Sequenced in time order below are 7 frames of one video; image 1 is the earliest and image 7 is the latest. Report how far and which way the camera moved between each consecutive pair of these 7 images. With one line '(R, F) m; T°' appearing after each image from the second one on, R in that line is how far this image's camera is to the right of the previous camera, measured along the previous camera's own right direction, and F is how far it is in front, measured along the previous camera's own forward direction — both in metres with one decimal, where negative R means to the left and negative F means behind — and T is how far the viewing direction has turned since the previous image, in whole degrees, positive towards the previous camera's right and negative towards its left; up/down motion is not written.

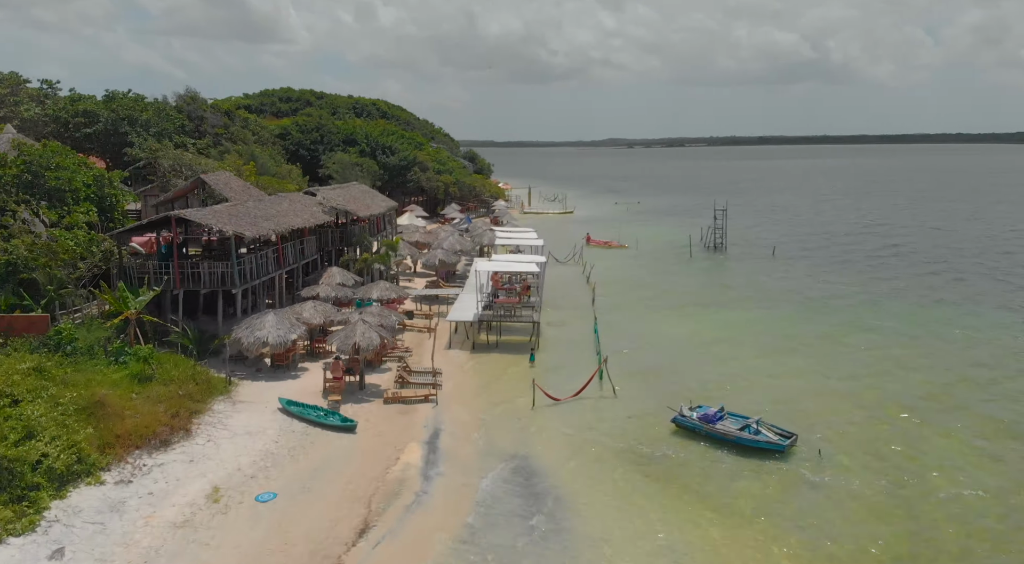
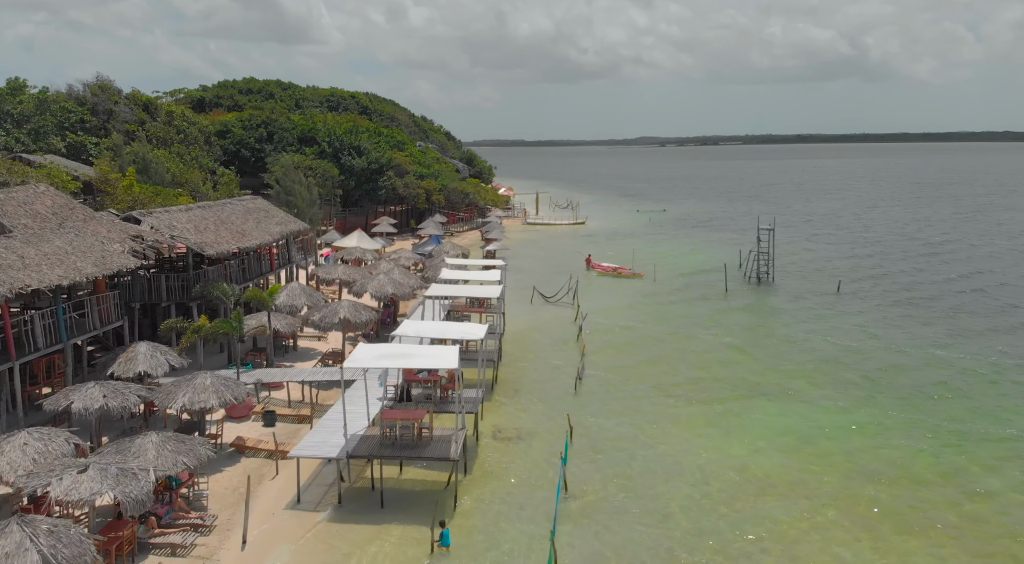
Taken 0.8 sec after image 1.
(+3.0, +13.3) m; -2°
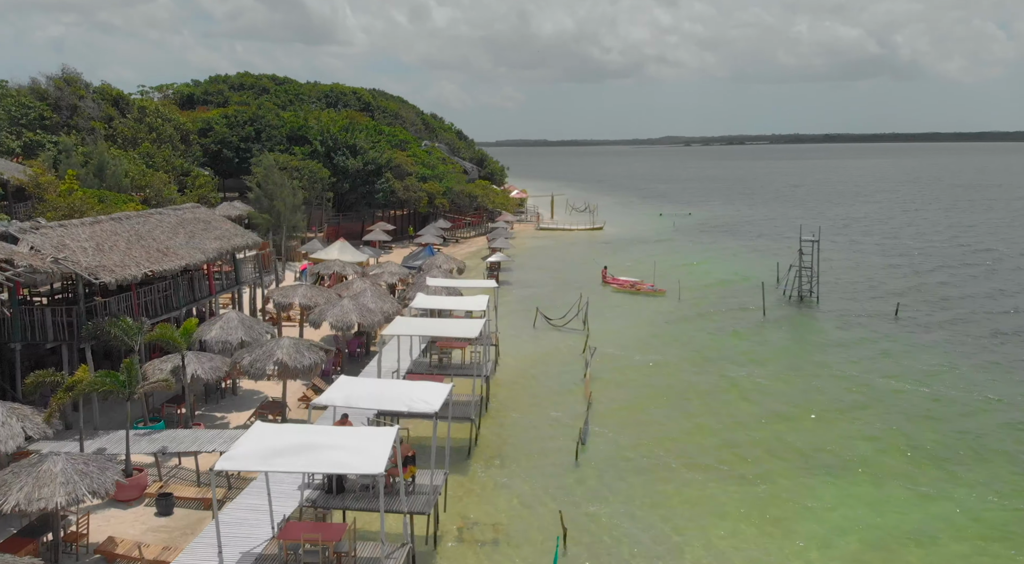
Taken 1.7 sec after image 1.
(+1.0, +5.4) m; -2°
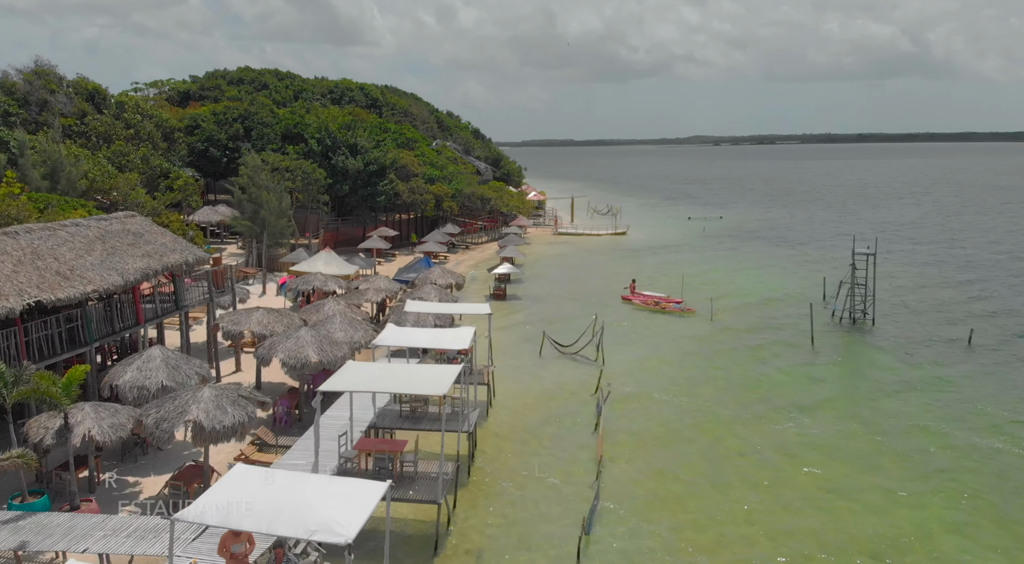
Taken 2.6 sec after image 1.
(+0.8, +4.6) m; -2°
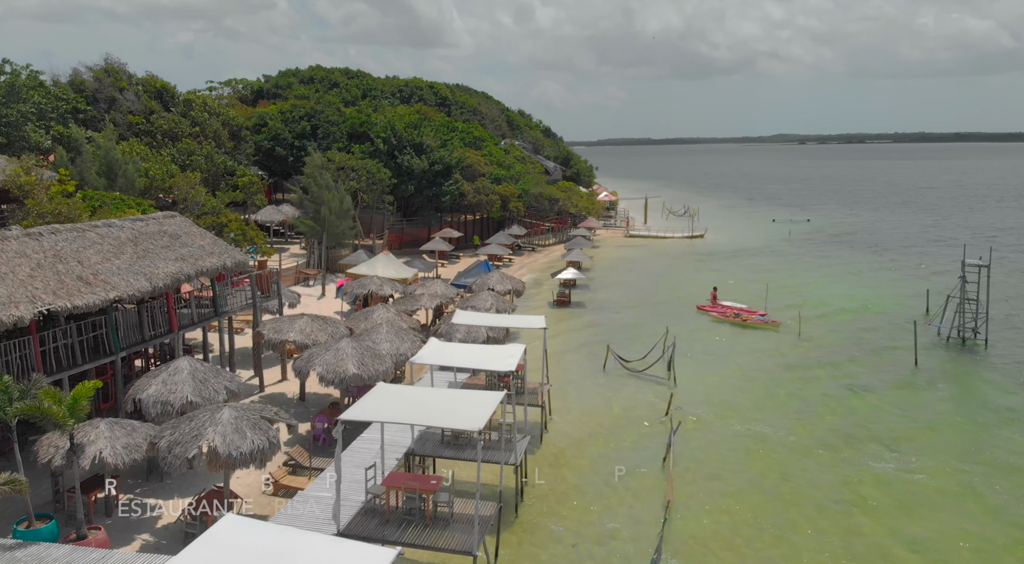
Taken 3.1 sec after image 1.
(+0.3, +2.1) m; -6°
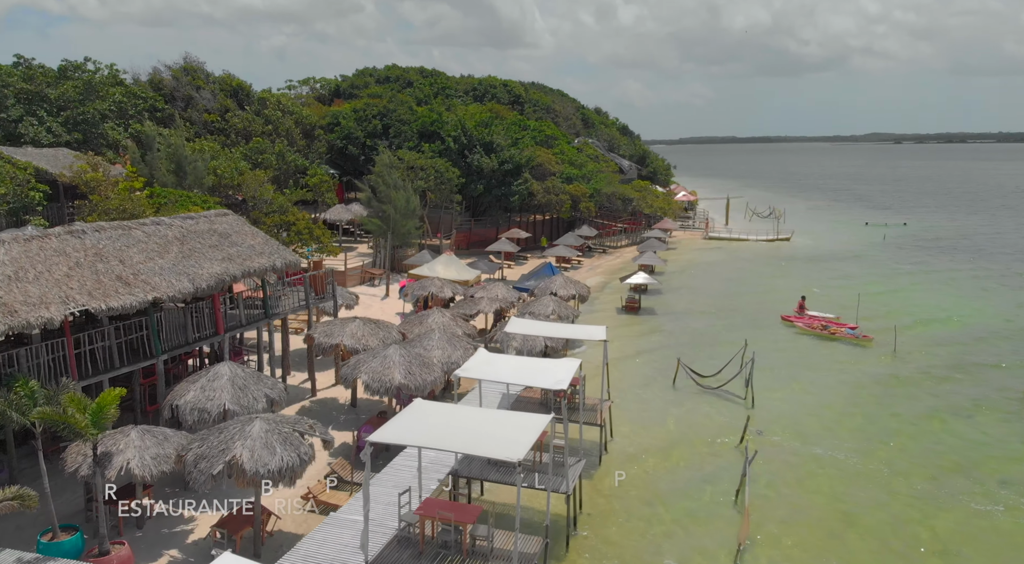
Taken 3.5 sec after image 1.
(+0.4, +1.4) m; -6°
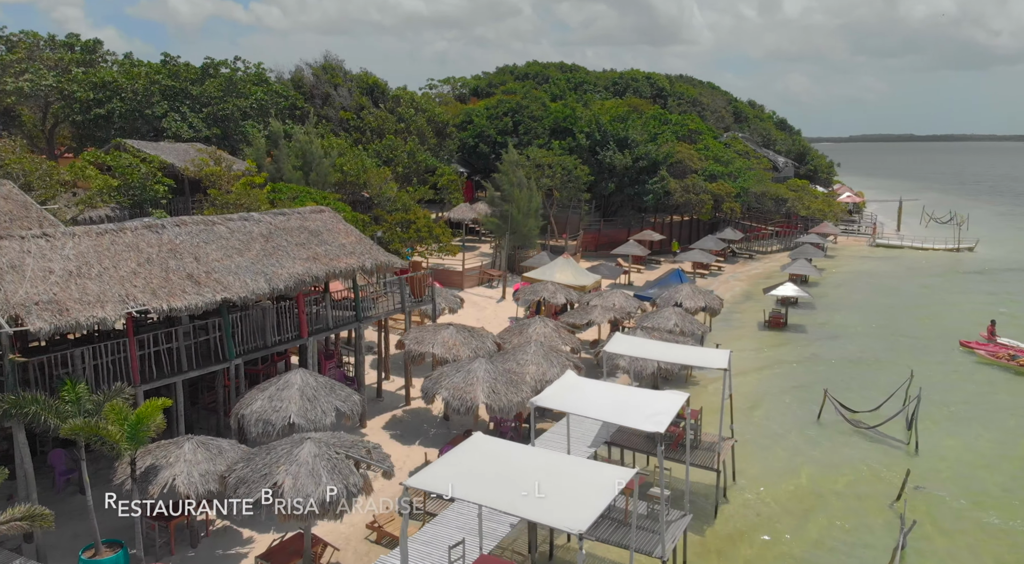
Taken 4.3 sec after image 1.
(+0.8, +2.3) m; -11°
